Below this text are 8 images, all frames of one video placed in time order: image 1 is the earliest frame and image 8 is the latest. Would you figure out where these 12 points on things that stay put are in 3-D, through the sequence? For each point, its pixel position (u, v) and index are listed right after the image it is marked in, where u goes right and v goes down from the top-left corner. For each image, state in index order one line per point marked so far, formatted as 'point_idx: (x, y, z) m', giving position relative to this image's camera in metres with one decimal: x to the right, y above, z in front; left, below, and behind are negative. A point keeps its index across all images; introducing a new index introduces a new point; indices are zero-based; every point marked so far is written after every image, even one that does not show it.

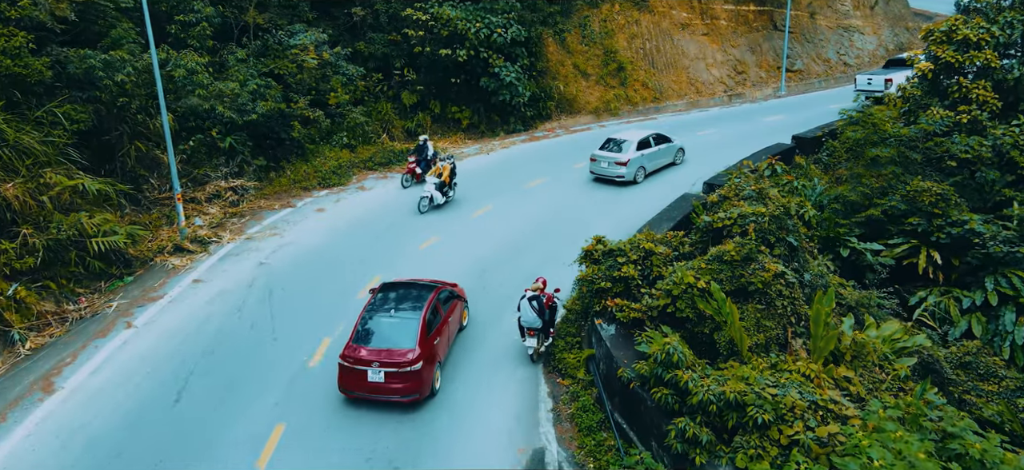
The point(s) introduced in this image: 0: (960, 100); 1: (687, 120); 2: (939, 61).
0: (+8.2, +2.5, +10.9) m
1: (+5.8, +3.6, +19.0) m
2: (+8.0, +3.3, +11.0) m
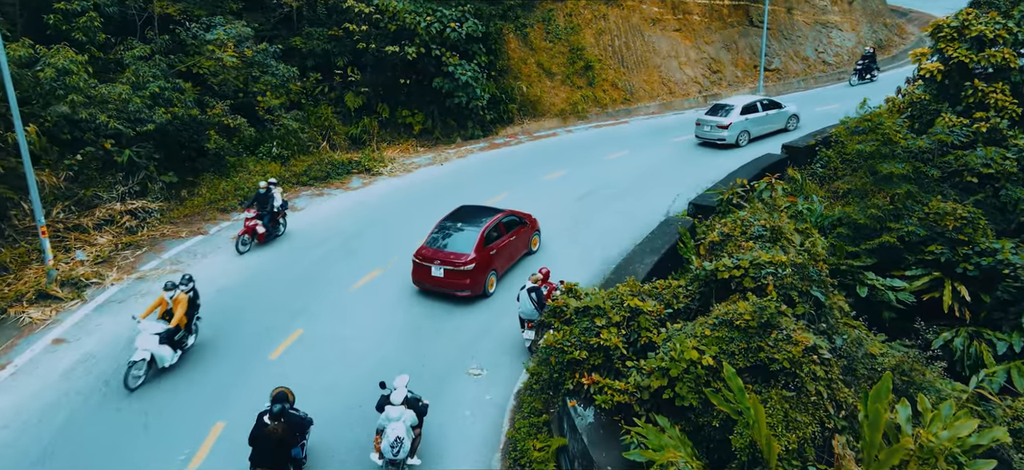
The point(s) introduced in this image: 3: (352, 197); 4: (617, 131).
0: (+7.5, +2.1, +9.5) m
1: (+4.6, +3.2, +17.4) m
2: (+7.2, +2.9, +9.7) m
3: (-3.7, +0.9, +13.5) m
4: (+3.2, +3.1, +17.7) m
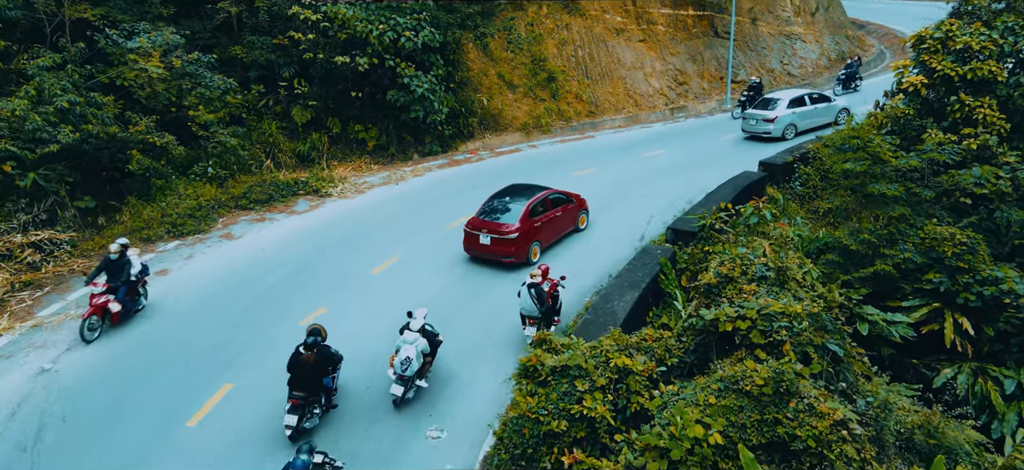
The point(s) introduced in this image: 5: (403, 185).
0: (+6.9, +1.7, +9.0) m
1: (+3.5, +2.7, +16.8) m
2: (+6.6, +2.5, +9.2) m
3: (-4.5, +0.3, +12.3) m
4: (+2.0, +2.6, +16.9) m
5: (-2.6, +1.2, +14.5) m
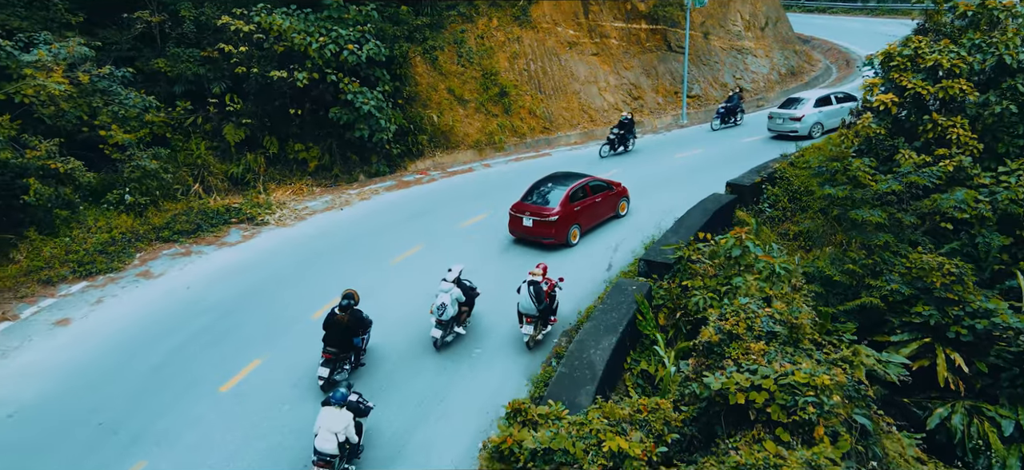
0: (+6.3, +1.4, +8.8) m
1: (+2.2, +2.1, +16.2) m
2: (+5.9, +2.2, +8.9) m
3: (-5.3, -0.4, +11.0) m
4: (+0.8, +2.0, +16.2) m
5: (-3.7, +0.6, +13.4) m
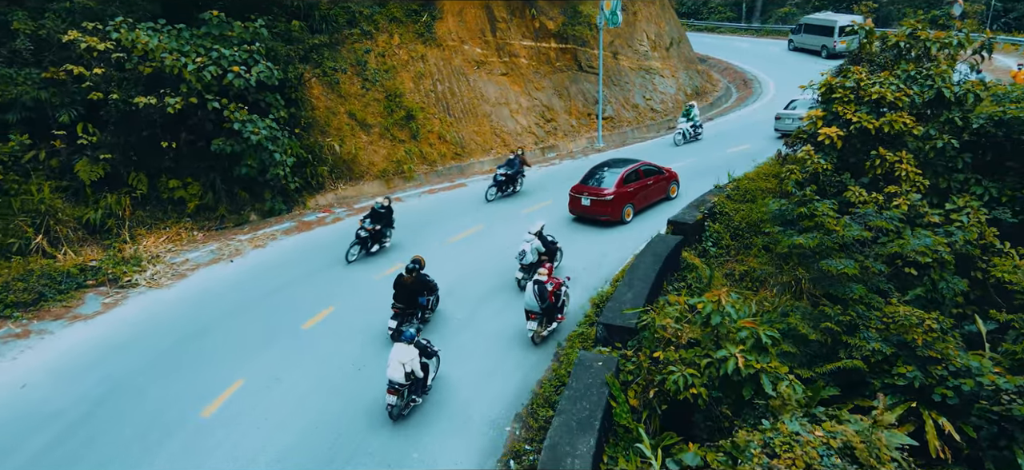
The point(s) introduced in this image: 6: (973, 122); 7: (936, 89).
0: (+5.3, +0.8, +8.5) m
1: (0.0, +1.2, +15.2) m
2: (+4.9, +1.6, +8.6) m
3: (-6.4, -1.4, +8.8) m
4: (-1.4, +1.0, +15.0) m
5: (-5.2, -0.5, +11.4) m
6: (+6.4, +1.6, +8.2) m
7: (+6.0, +2.1, +8.4) m
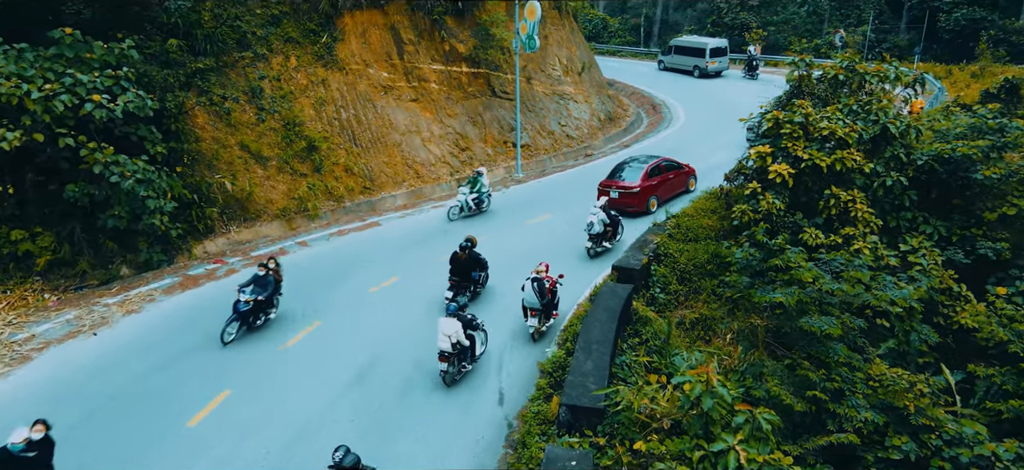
0: (+4.4, +0.2, +8.2) m
1: (-1.9, +0.2, +13.9) m
2: (+4.0, +1.0, +8.2) m
3: (-7.0, -2.4, +6.5) m
4: (-3.2, 0.0, +13.5) m
5: (-6.3, -1.5, +9.3) m
6: (+5.6, +1.0, +8.1) m
7: (+5.1, +1.5, +8.2) m
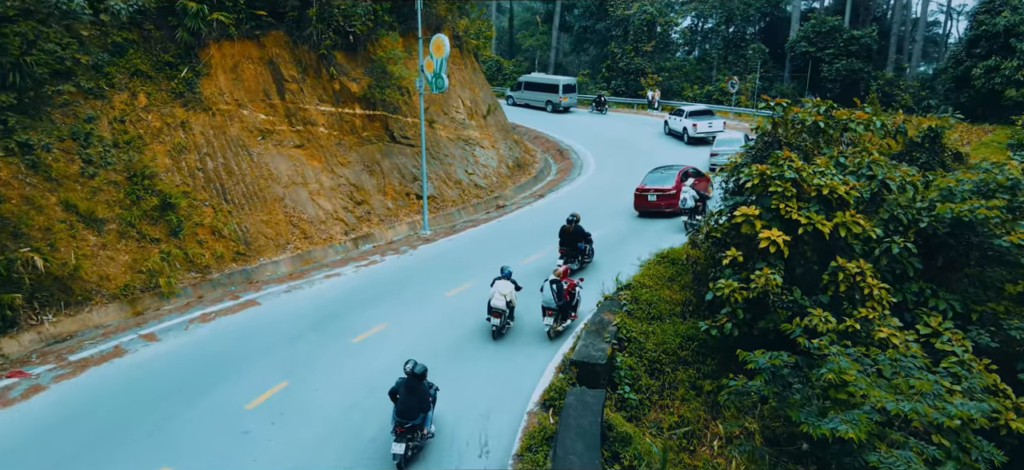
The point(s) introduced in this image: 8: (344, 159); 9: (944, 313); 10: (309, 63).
0: (+3.7, -0.7, +6.7) m
1: (-3.5, -1.3, +11.2) m
2: (+3.2, 0.0, +6.7) m
3: (-7.2, -3.5, +2.8) m
4: (-4.8, -1.5, +10.5) m
5: (-7.0, -2.8, +5.7) m
6: (+4.8, +0.2, +6.9) m
7: (+4.3, +0.6, +7.0) m
8: (-4.8, +2.1, +16.7) m
9: (+4.9, -0.9, +6.6) m
10: (-5.8, +4.9, +16.9) m
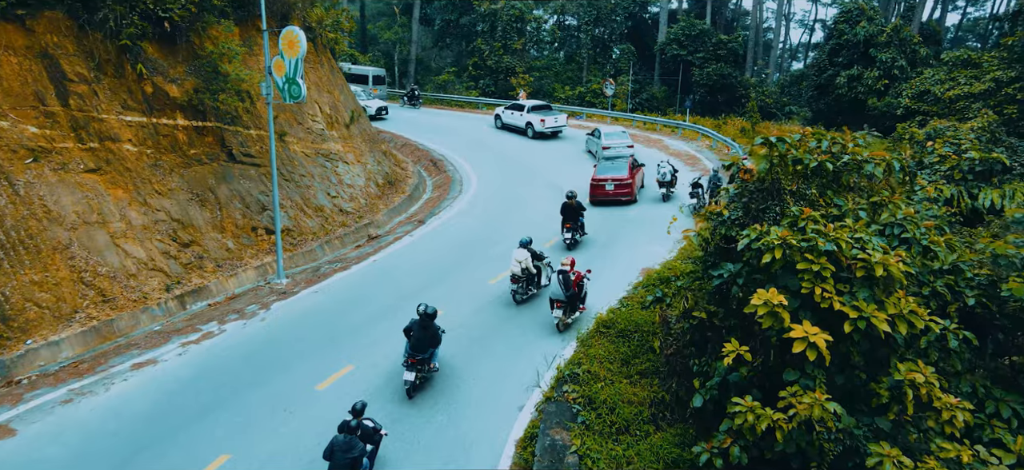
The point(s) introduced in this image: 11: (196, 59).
0: (+3.1, -1.5, +4.9) m
1: (-4.9, -2.3, +7.6) m
2: (+2.7, -0.8, +4.7) m
3: (-6.4, -4.8, -1.4) m
4: (-5.9, -2.6, +6.6) m
5: (-7.0, -4.0, +1.5) m
6: (+4.1, -0.6, +5.3) m
7: (+3.6, -0.1, +5.2) m
8: (-7.5, +1.0, +12.6) m
9: (+4.3, -1.6, +5.0) m
10: (-8.7, +3.8, +12.5) m
11: (-7.6, +4.2, +14.2) m
